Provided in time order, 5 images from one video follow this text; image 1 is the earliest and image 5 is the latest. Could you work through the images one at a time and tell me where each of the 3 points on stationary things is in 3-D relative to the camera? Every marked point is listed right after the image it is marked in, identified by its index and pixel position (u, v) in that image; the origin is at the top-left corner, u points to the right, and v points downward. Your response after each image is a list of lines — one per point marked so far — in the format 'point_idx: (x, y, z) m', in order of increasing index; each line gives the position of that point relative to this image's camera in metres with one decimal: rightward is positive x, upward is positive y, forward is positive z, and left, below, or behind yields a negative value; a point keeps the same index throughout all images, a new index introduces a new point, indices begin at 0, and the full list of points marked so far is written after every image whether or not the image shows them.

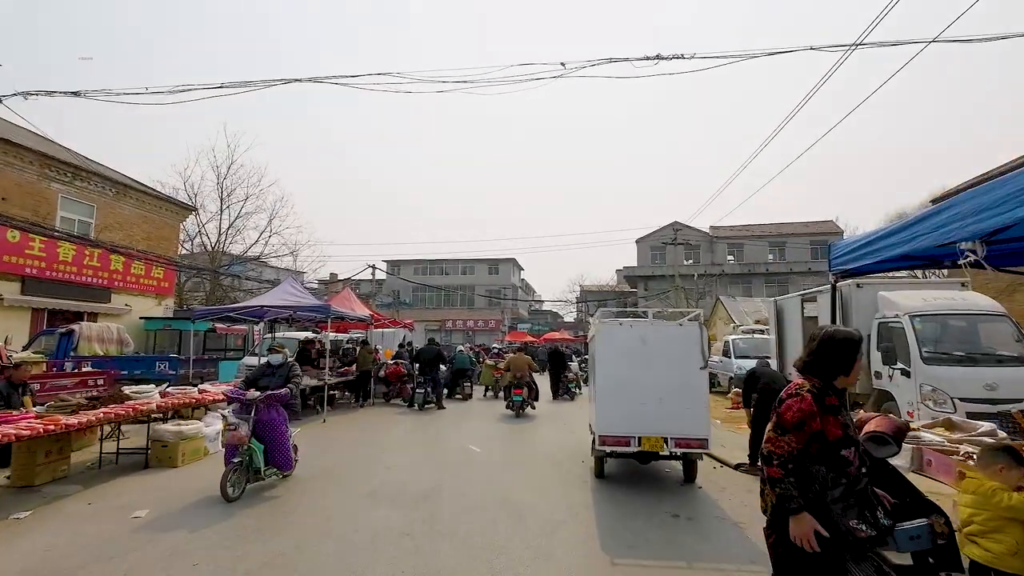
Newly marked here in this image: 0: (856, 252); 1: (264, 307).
0: (+3.0, +0.3, +4.8) m
1: (-5.9, -0.5, +13.0) m
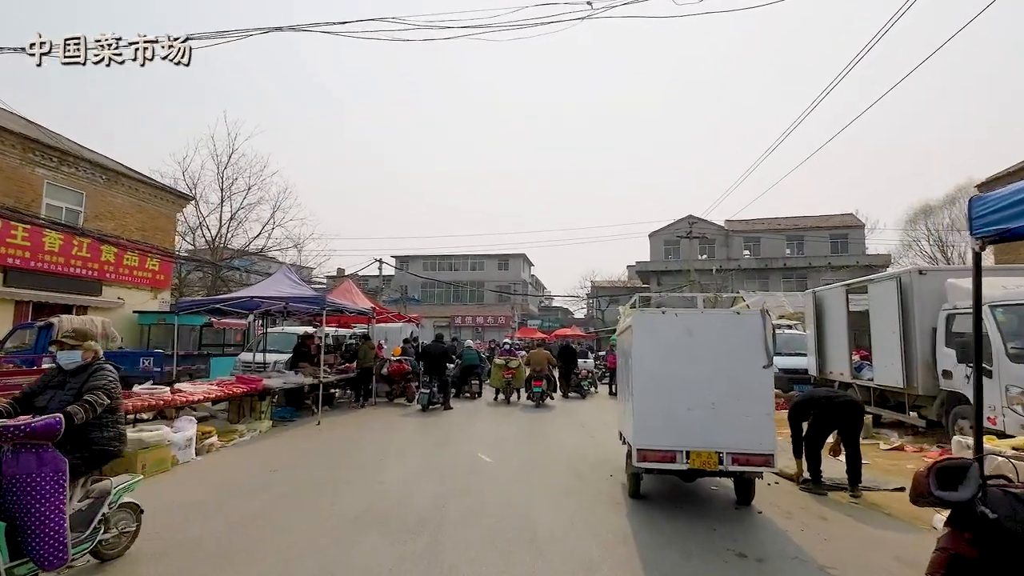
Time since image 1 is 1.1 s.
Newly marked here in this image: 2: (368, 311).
0: (+3.2, +0.5, +3.6) m
1: (-5.6, -0.2, +11.9) m
2: (-4.0, -0.6, +15.3) m
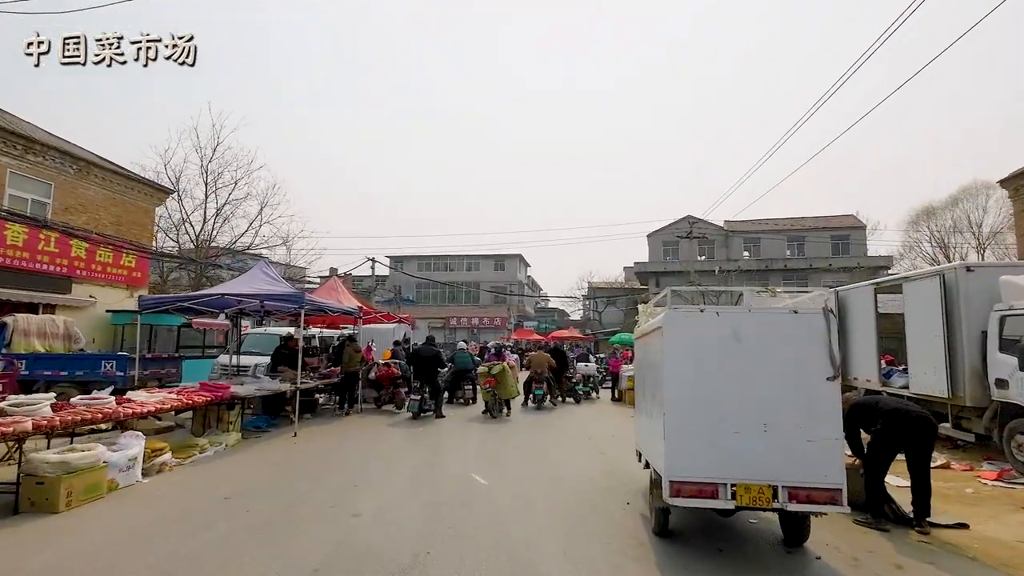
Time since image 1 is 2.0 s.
0: (+3.2, +0.6, +2.5) m
1: (-5.7, -0.2, +10.8) m
2: (-4.1, -0.6, +14.2) m
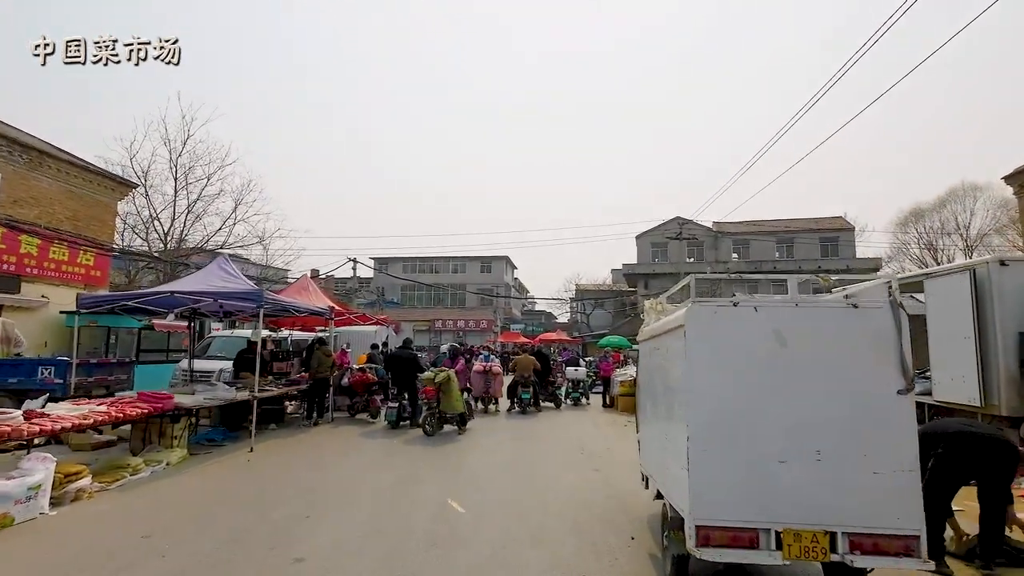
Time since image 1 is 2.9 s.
0: (+3.1, +0.6, +1.6) m
1: (-5.9, -0.1, +9.7) m
2: (-4.4, -0.6, +13.1) m
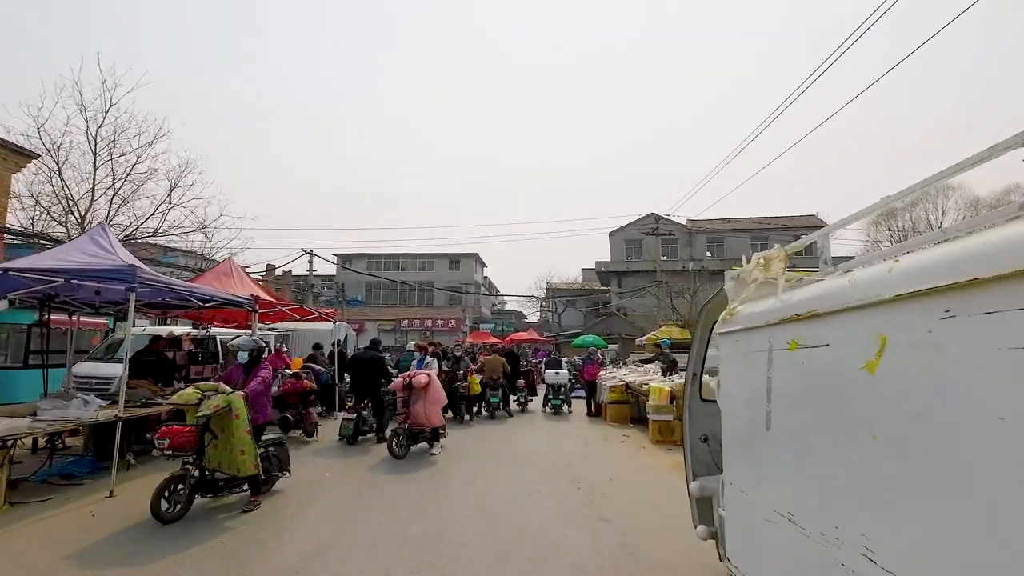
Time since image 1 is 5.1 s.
0: (+3.2, +0.9, -0.6) m
1: (-6.3, +0.2, +6.9) m
2: (-5.0, -0.3, +10.5) m
